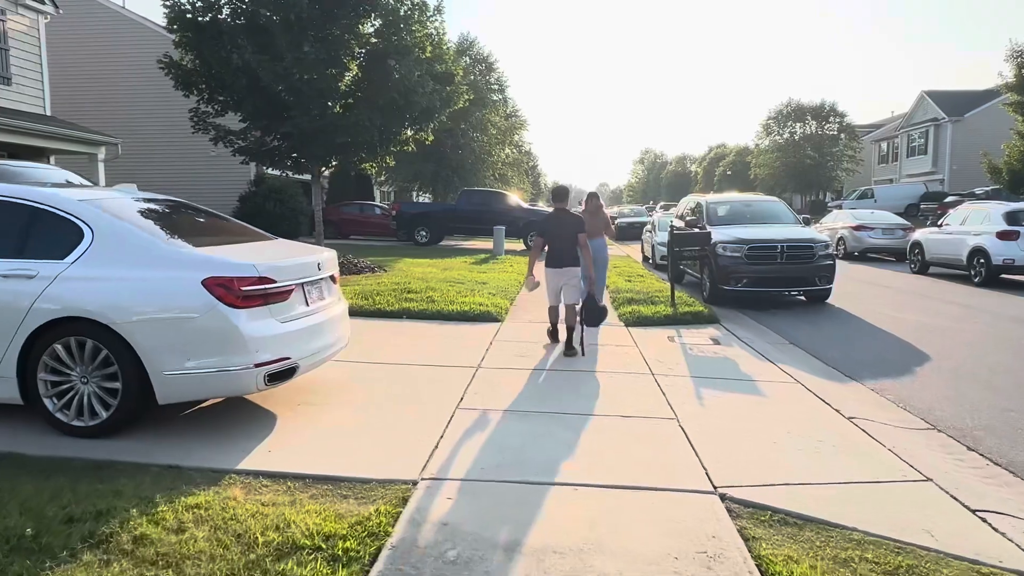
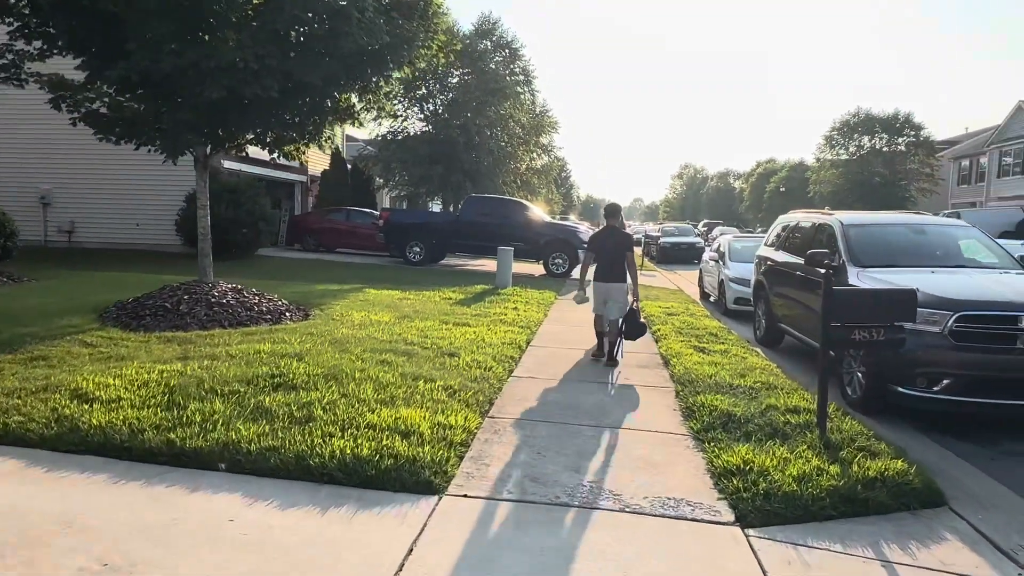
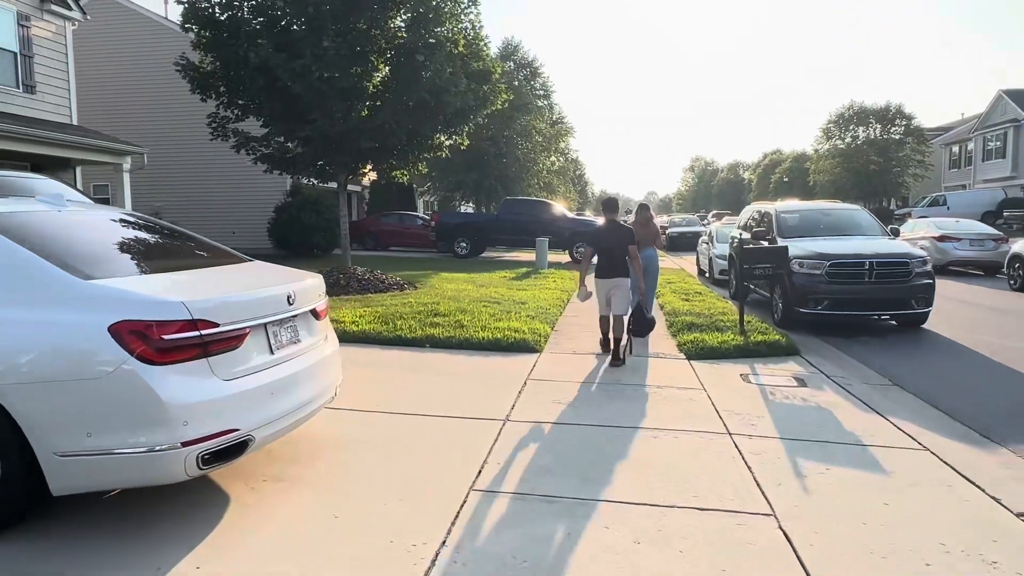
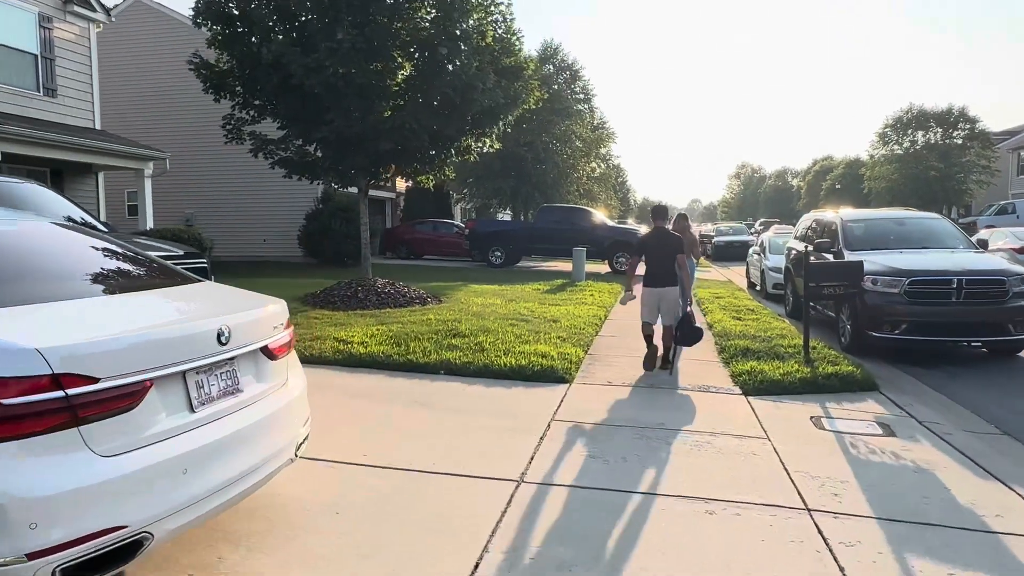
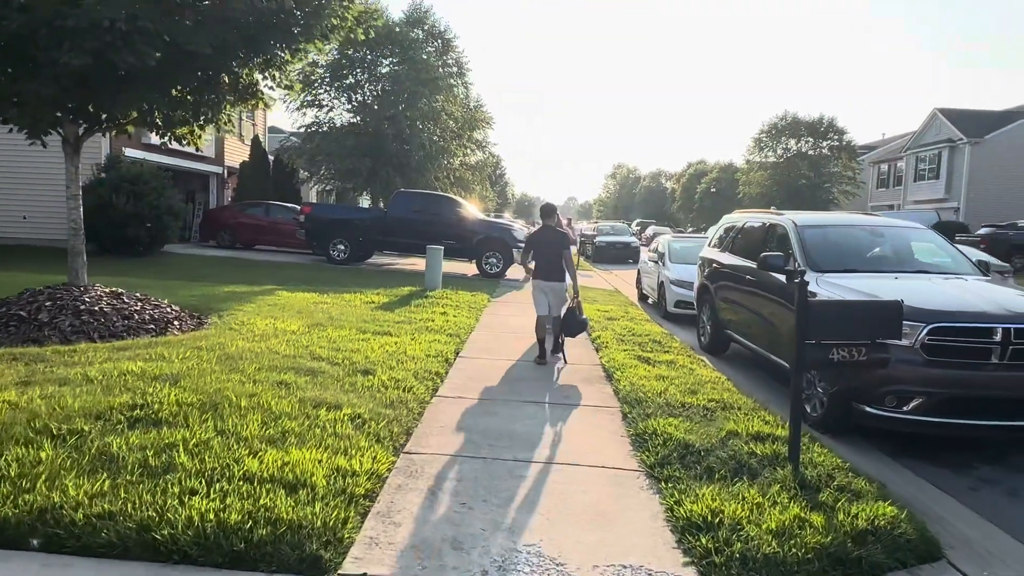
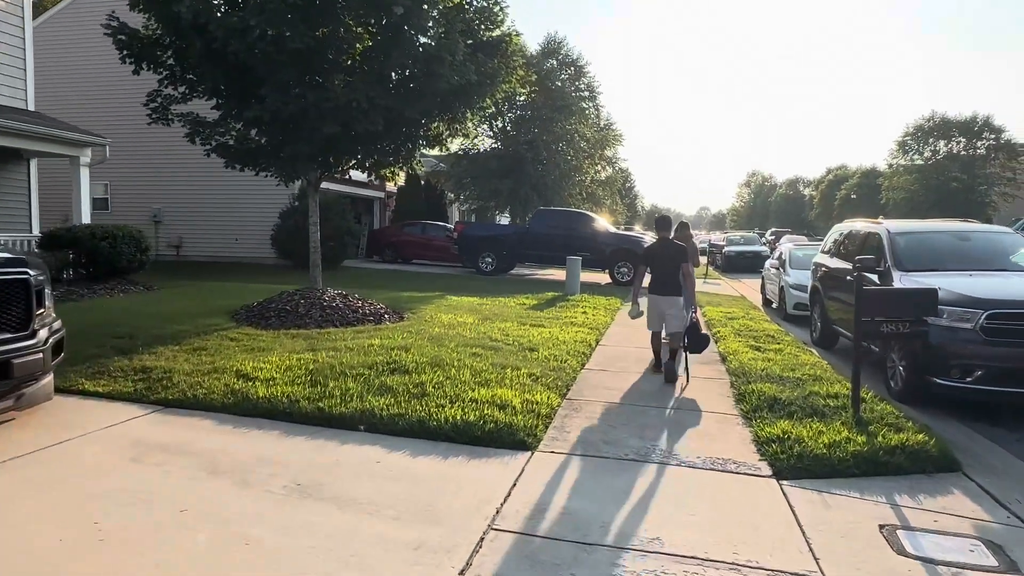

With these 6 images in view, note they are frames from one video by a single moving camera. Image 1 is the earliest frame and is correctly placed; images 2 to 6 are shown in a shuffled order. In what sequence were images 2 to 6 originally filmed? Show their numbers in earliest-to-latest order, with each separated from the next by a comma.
3, 4, 6, 2, 5
